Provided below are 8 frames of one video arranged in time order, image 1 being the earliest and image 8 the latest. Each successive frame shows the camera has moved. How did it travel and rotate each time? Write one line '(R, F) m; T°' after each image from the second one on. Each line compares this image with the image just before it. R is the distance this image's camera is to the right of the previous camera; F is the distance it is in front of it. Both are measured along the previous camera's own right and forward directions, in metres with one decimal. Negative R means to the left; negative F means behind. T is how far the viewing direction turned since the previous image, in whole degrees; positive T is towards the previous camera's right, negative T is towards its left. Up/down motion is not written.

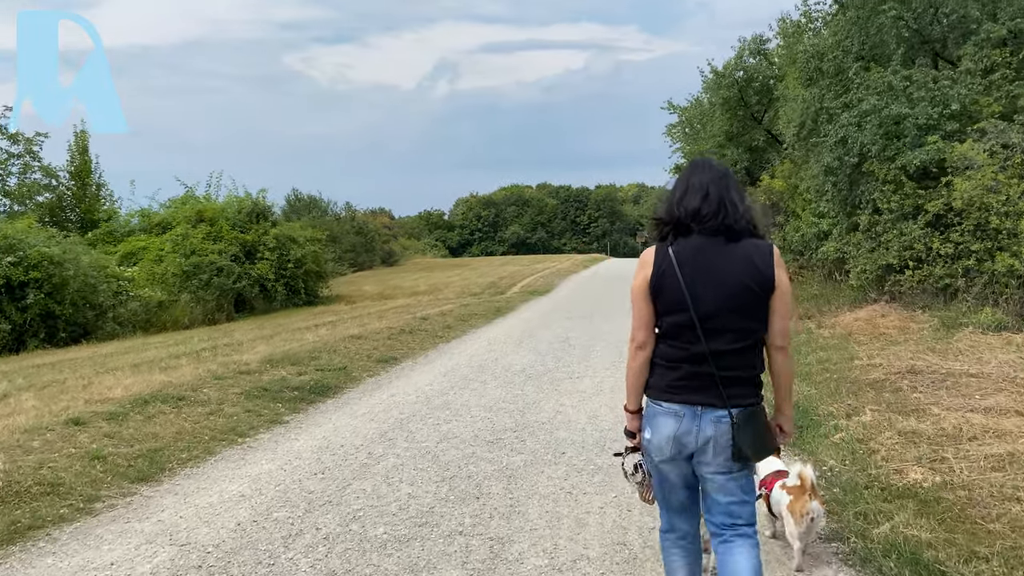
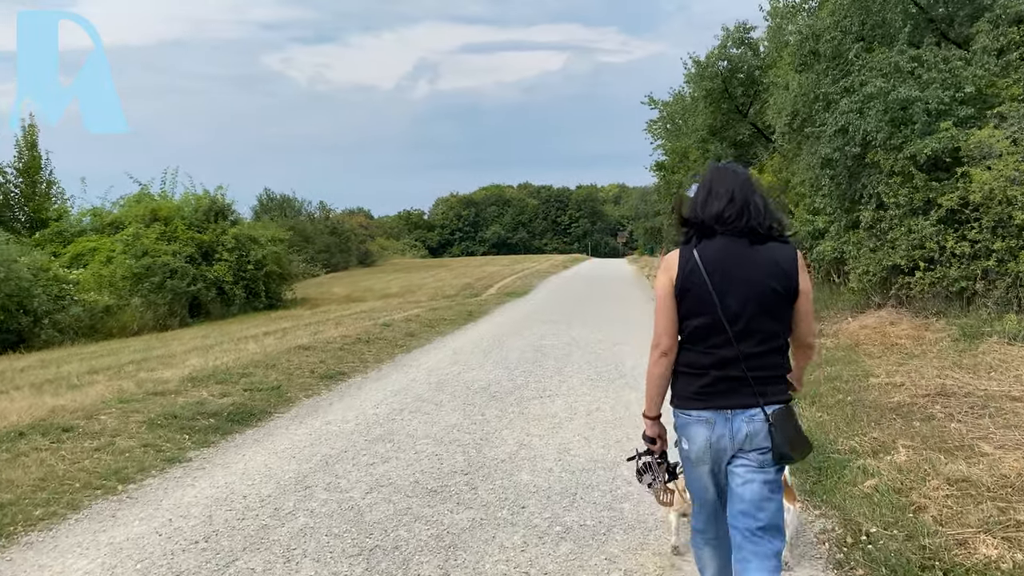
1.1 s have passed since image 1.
(+0.2, +1.4) m; +1°
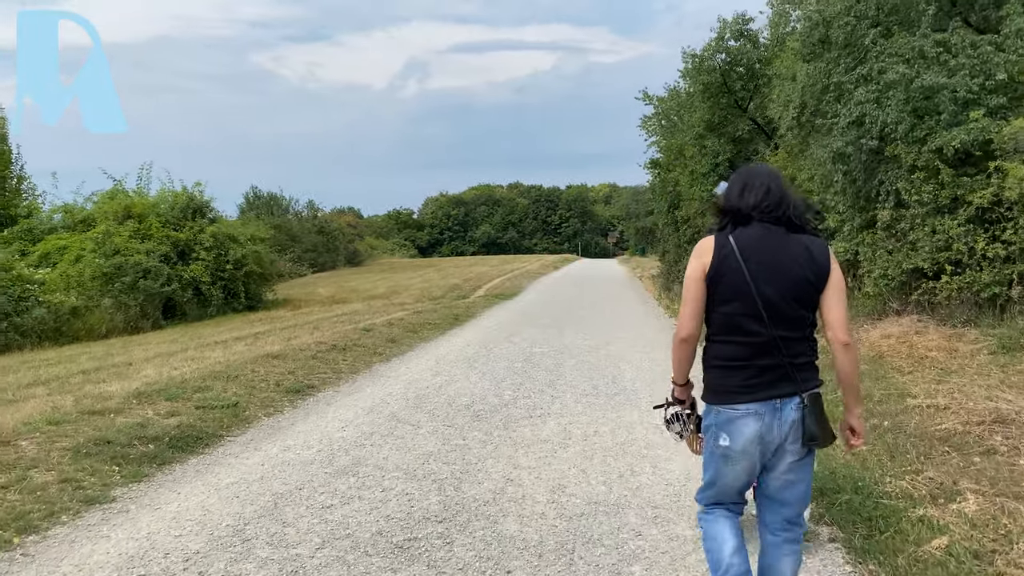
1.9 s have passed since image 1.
(0.0, +1.0) m; +1°
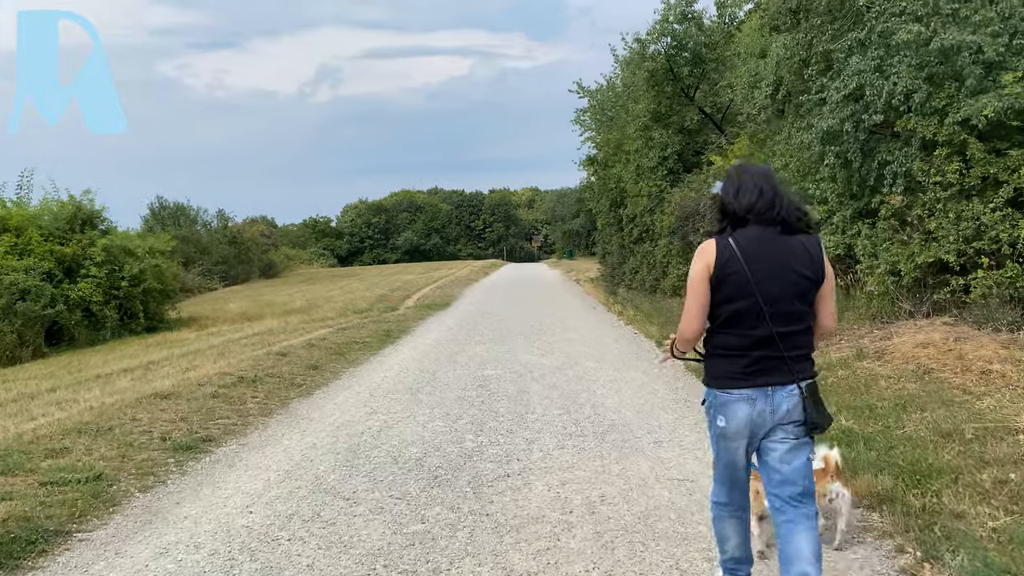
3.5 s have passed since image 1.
(-0.3, +2.0) m; +5°
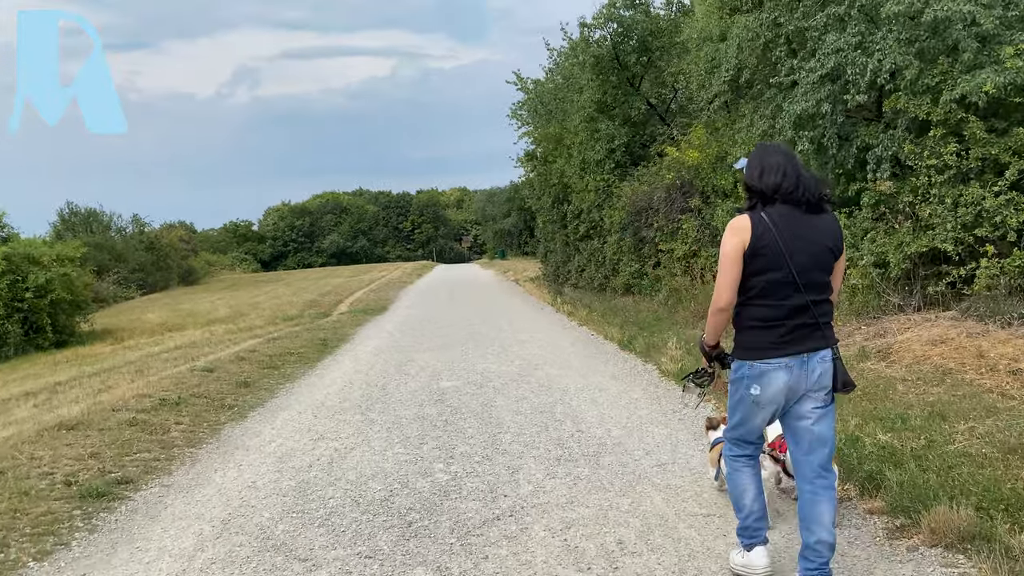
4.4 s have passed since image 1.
(-0.3, +1.0) m; +5°
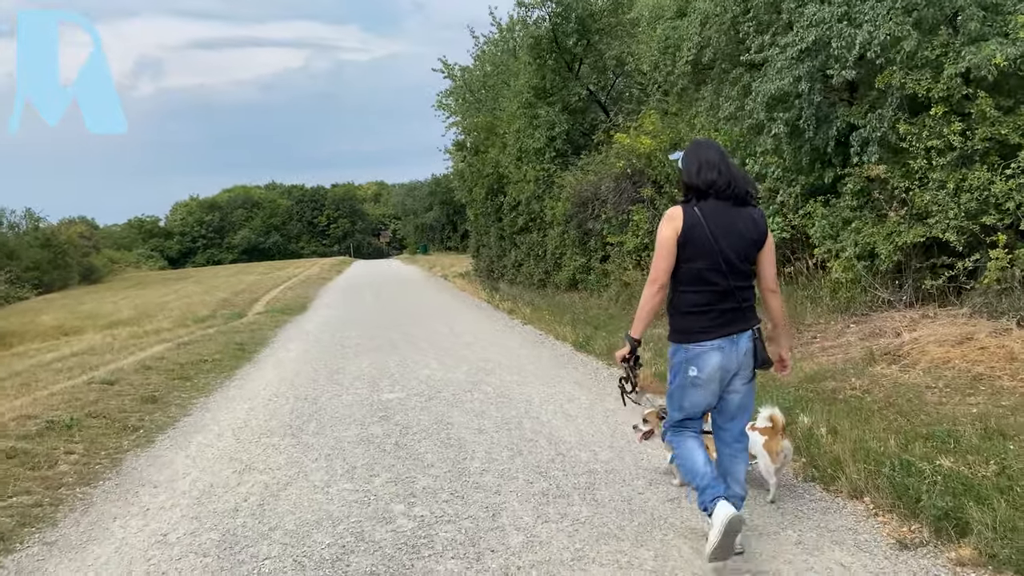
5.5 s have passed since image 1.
(-0.3, +1.1) m; +5°
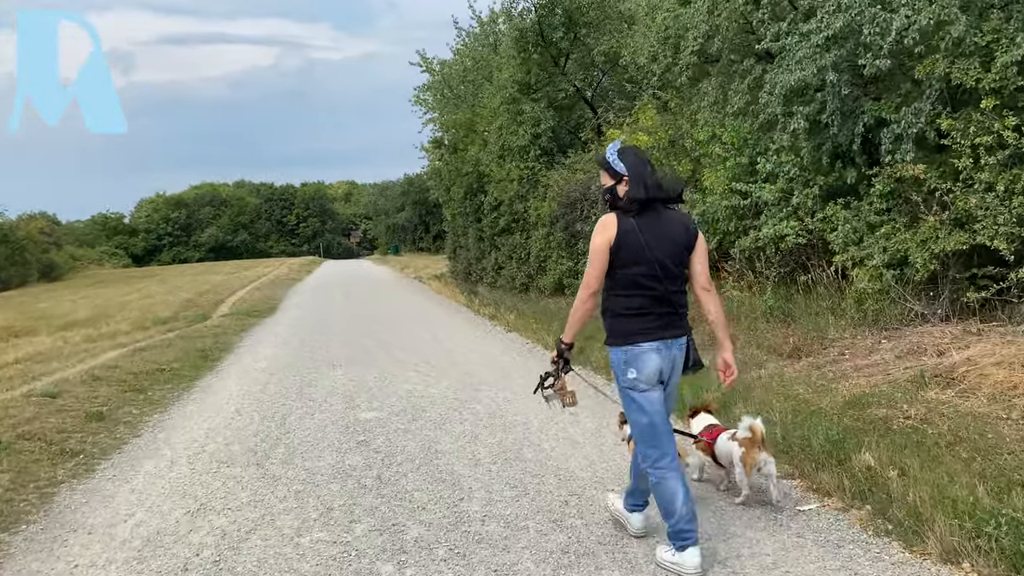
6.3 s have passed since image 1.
(-0.2, +0.9) m; +2°
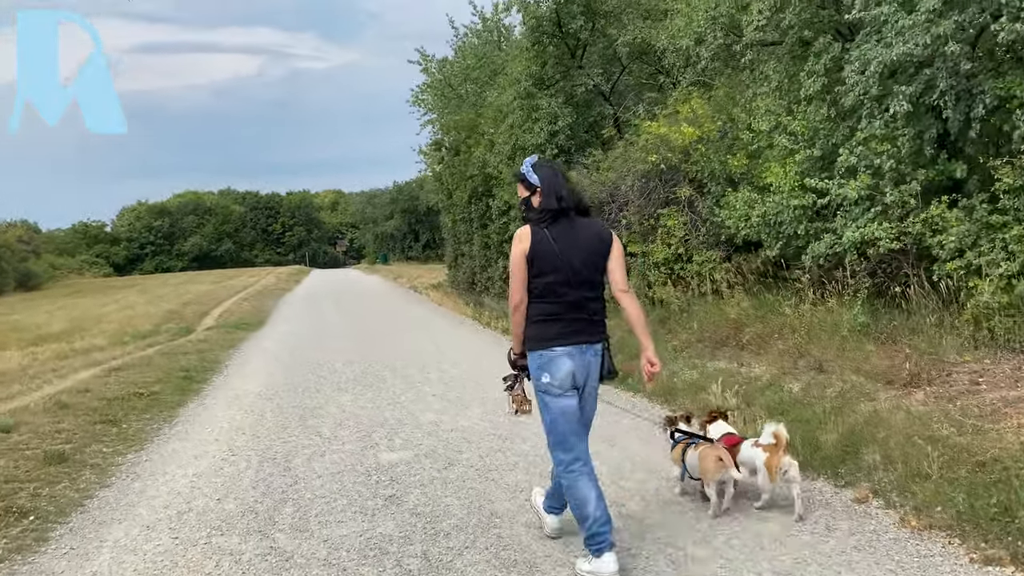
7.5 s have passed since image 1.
(-0.5, +1.4) m; +1°
